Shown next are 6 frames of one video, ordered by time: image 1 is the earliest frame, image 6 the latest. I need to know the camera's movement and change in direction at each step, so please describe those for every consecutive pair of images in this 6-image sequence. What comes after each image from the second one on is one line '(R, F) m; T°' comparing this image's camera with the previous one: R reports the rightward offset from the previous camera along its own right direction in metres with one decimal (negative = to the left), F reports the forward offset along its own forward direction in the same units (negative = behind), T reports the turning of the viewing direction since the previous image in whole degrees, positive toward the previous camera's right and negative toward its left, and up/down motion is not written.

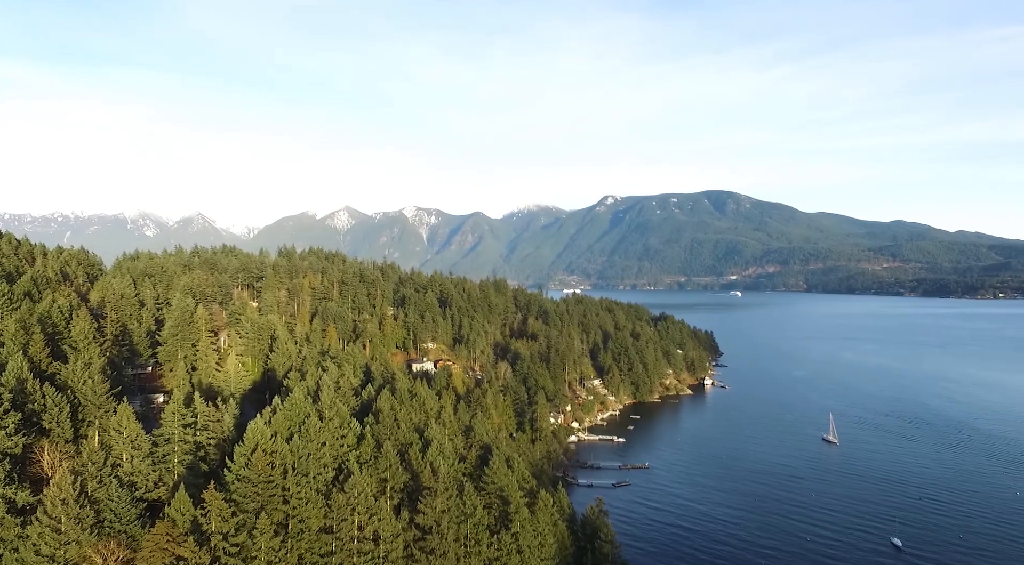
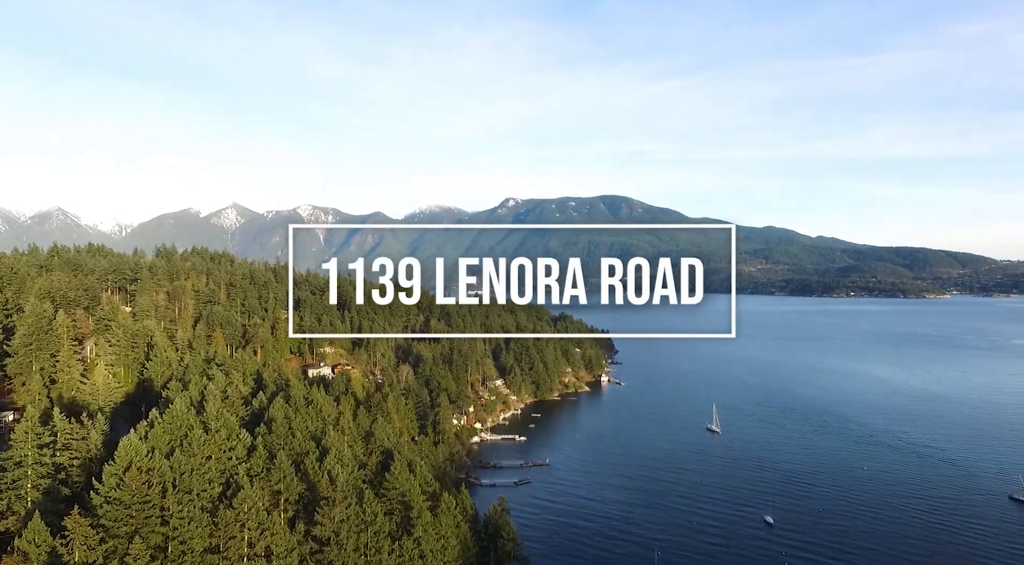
(+0.1, +1.5) m; +7°
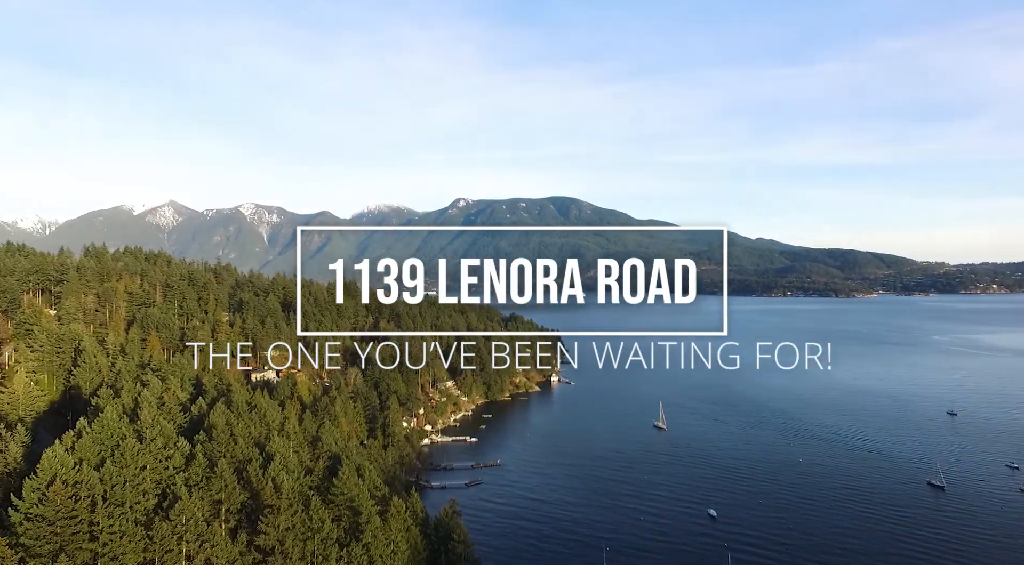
(0.0, +1.0) m; +4°
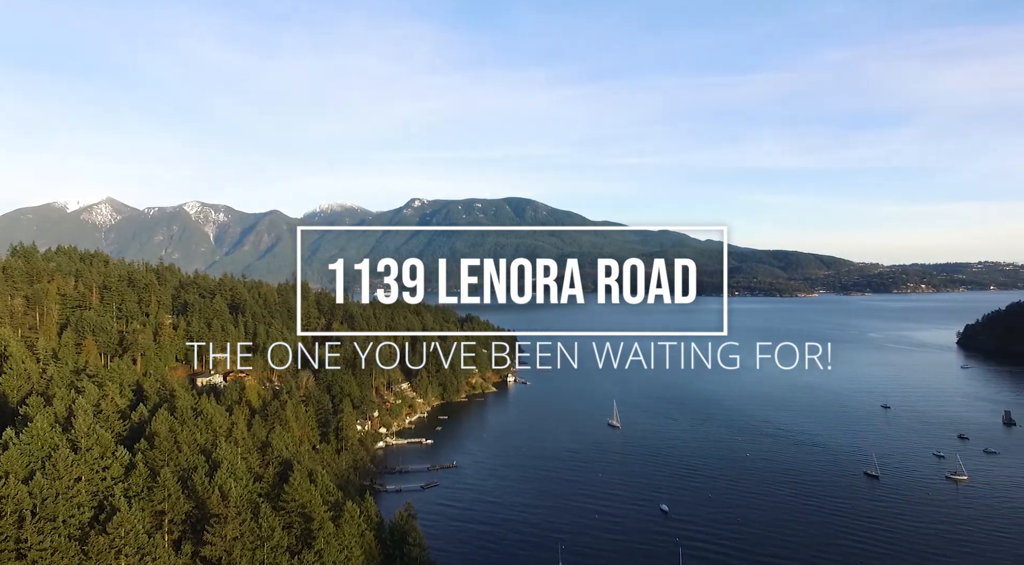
(0.0, +1.1) m; +3°
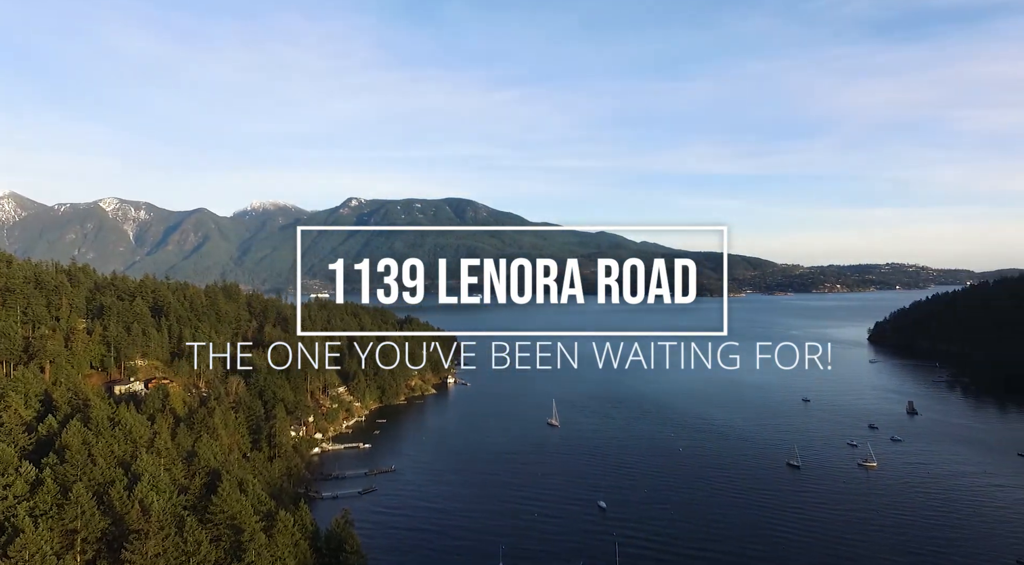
(+0.1, +1.8) m; +5°
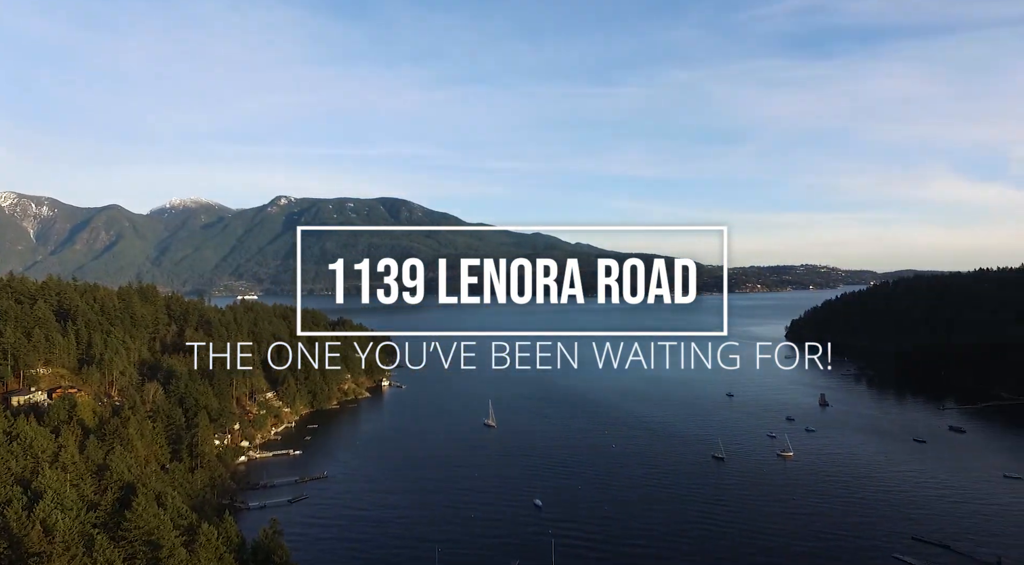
(+0.1, +2.3) m; +5°
